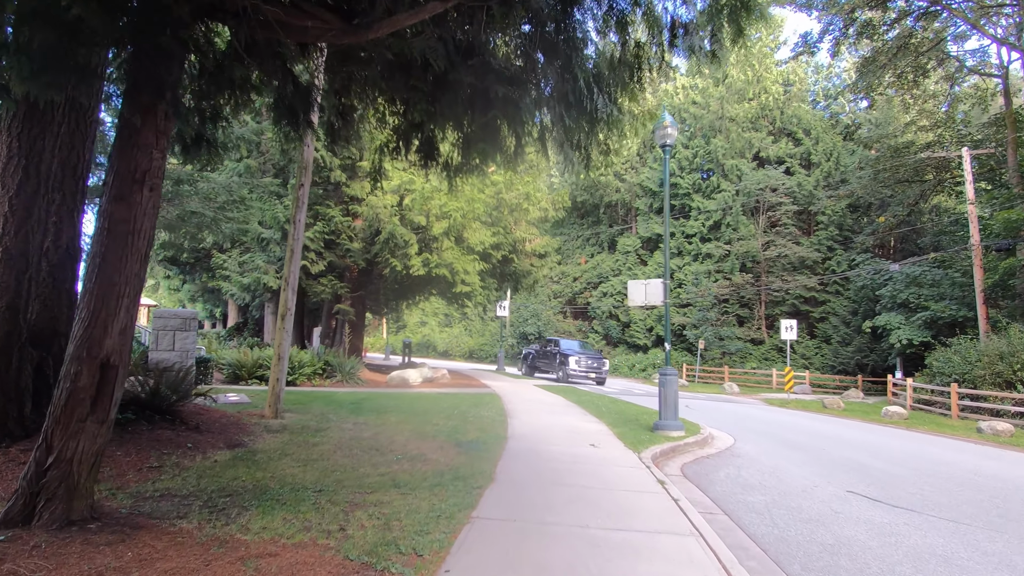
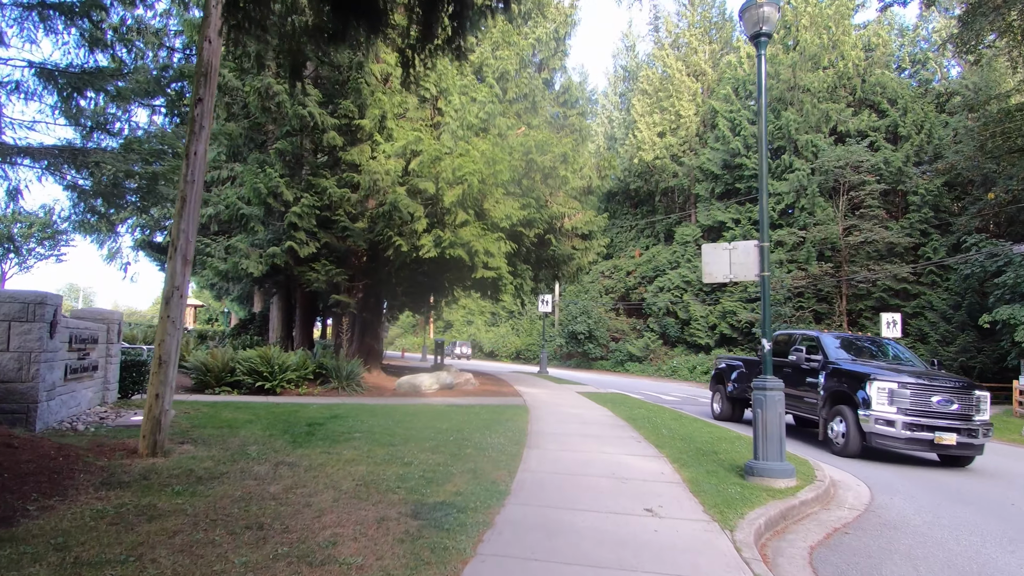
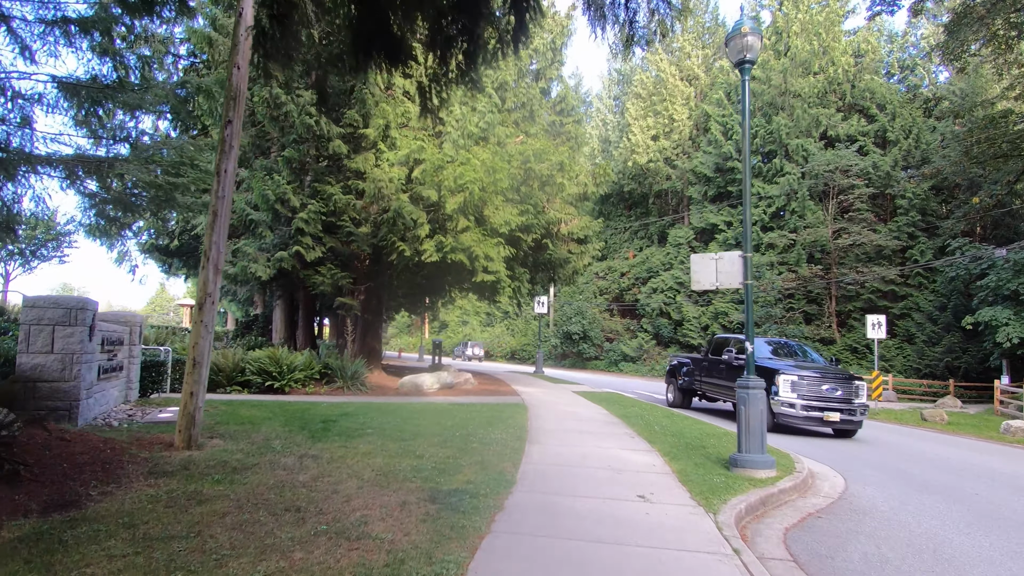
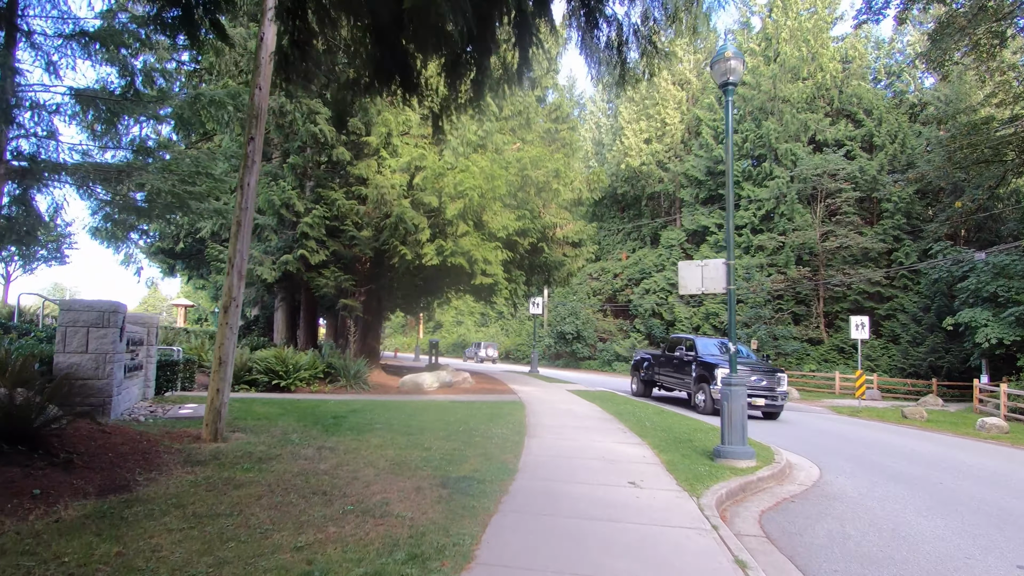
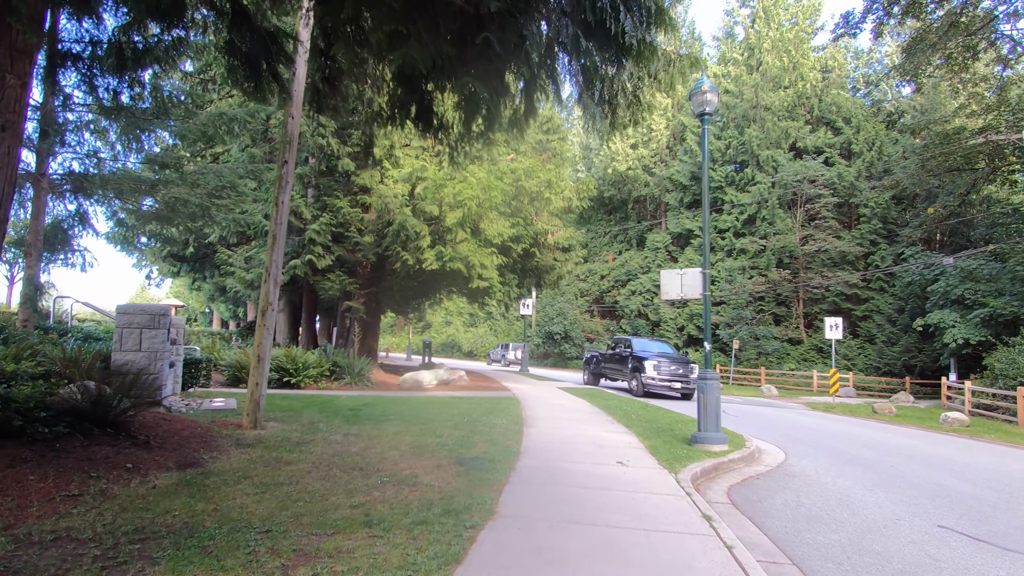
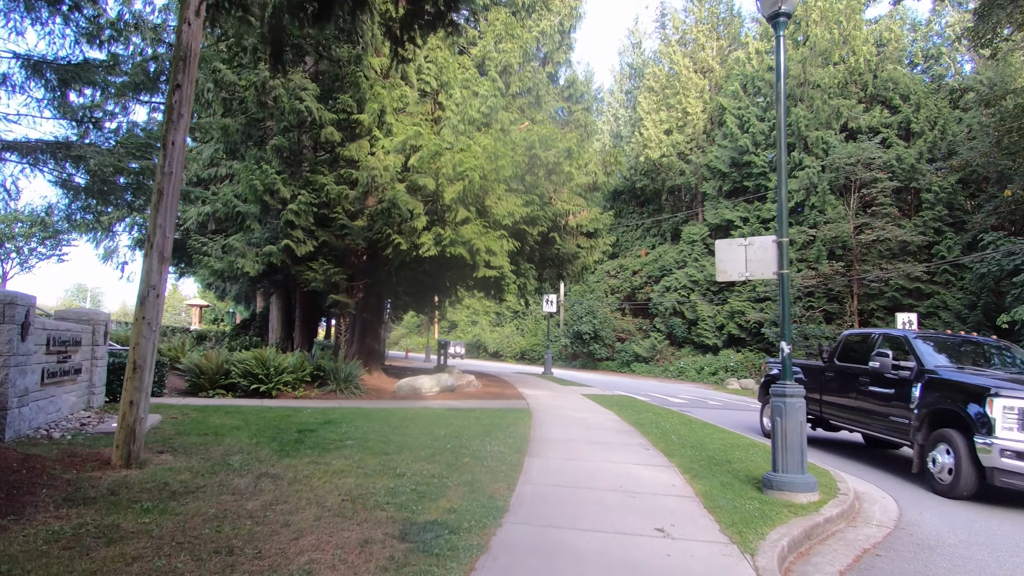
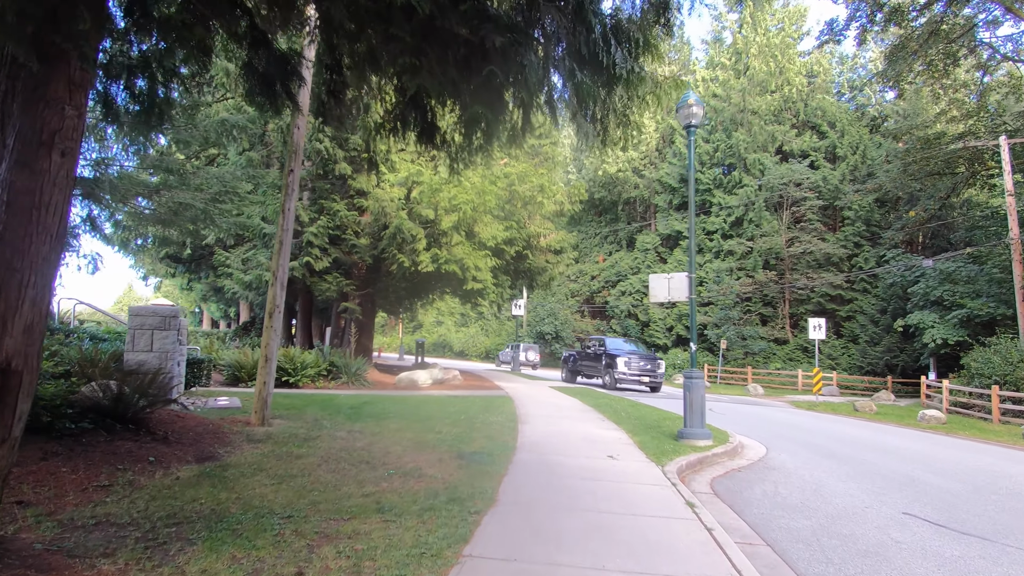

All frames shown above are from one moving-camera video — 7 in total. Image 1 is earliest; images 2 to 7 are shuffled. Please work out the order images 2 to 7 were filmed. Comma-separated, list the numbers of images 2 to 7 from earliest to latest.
7, 5, 4, 3, 2, 6
